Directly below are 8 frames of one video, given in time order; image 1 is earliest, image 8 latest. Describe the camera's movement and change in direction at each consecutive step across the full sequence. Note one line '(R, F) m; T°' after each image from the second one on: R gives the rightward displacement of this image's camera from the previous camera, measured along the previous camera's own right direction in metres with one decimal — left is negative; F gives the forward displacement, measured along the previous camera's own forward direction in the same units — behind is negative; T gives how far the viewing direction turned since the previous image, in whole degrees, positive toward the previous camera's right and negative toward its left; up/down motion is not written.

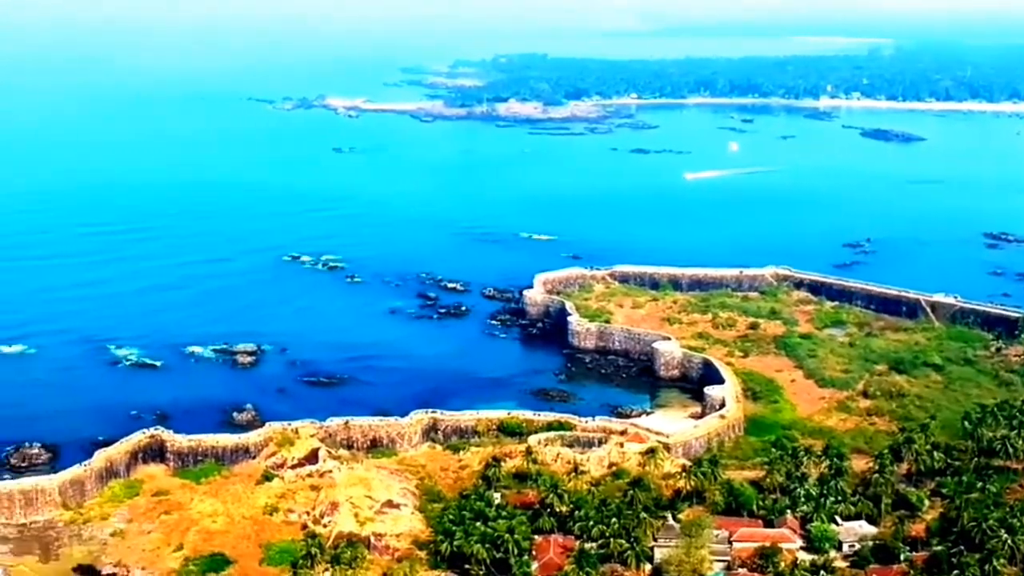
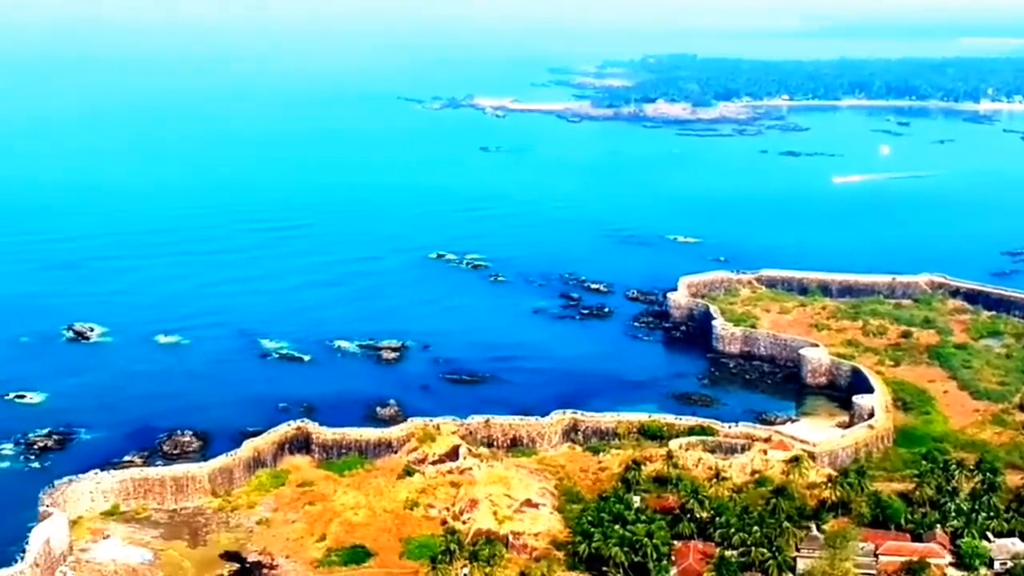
(0.0, +0.2) m; -6°
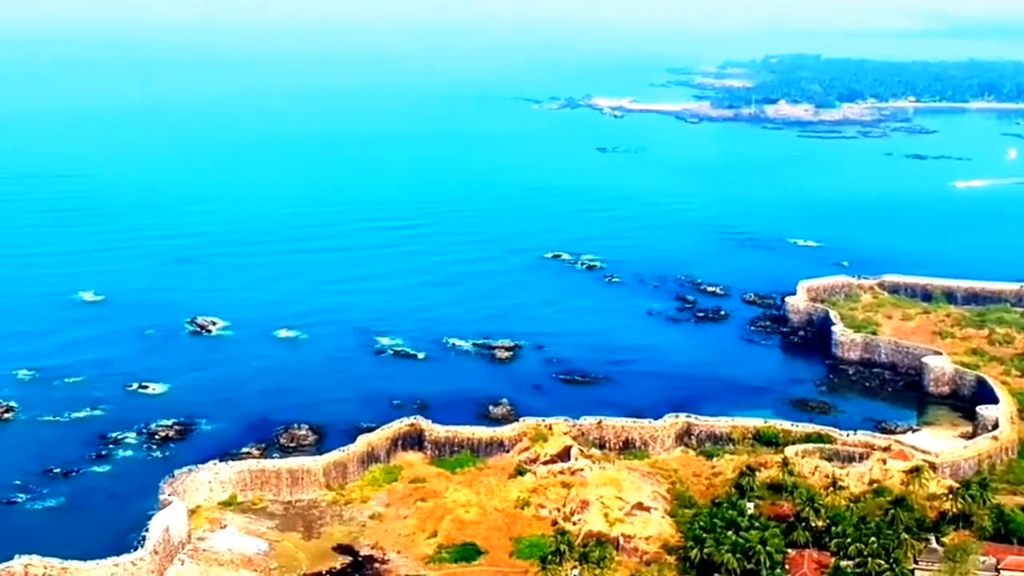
(+0.2, +0.2) m; -5°
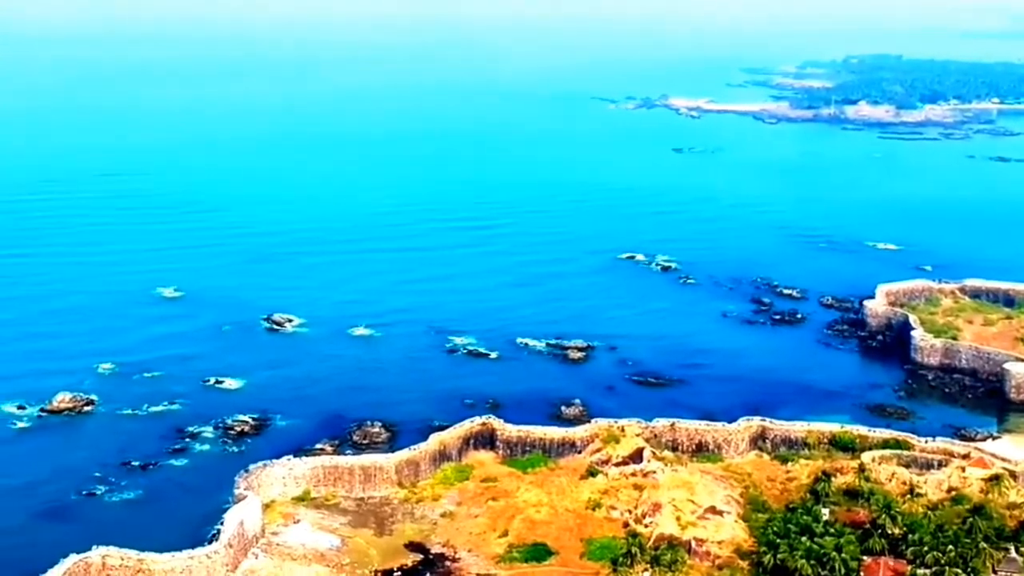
(+0.4, +0.1) m; -3°
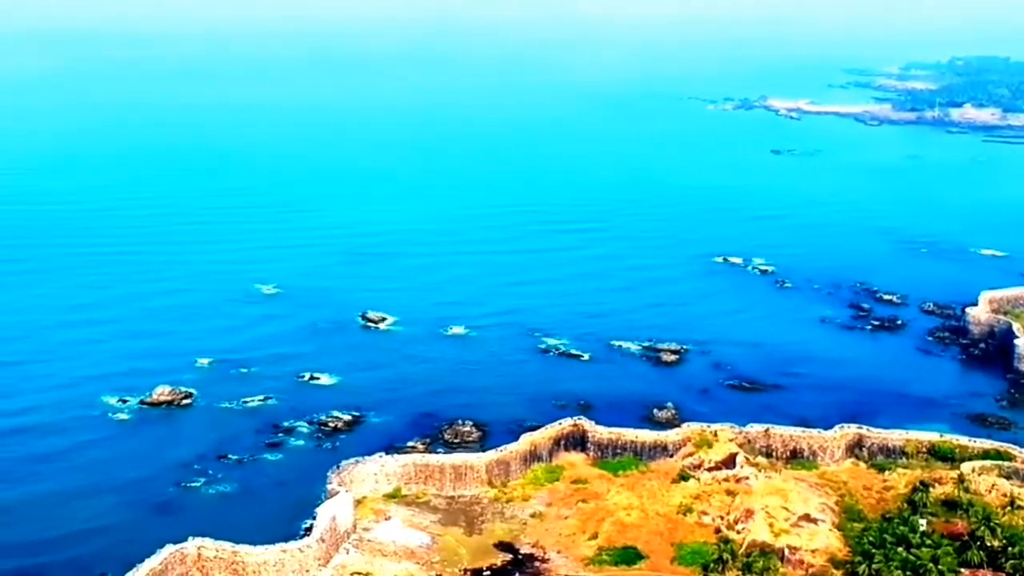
(+0.2, +0.1) m; -4°
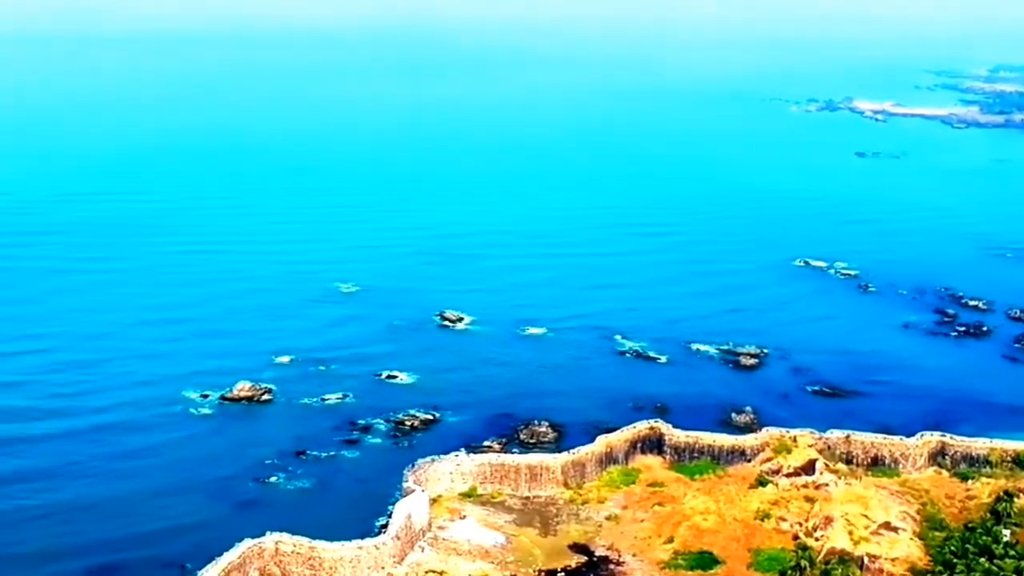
(+0.1, +0.1) m; -3°
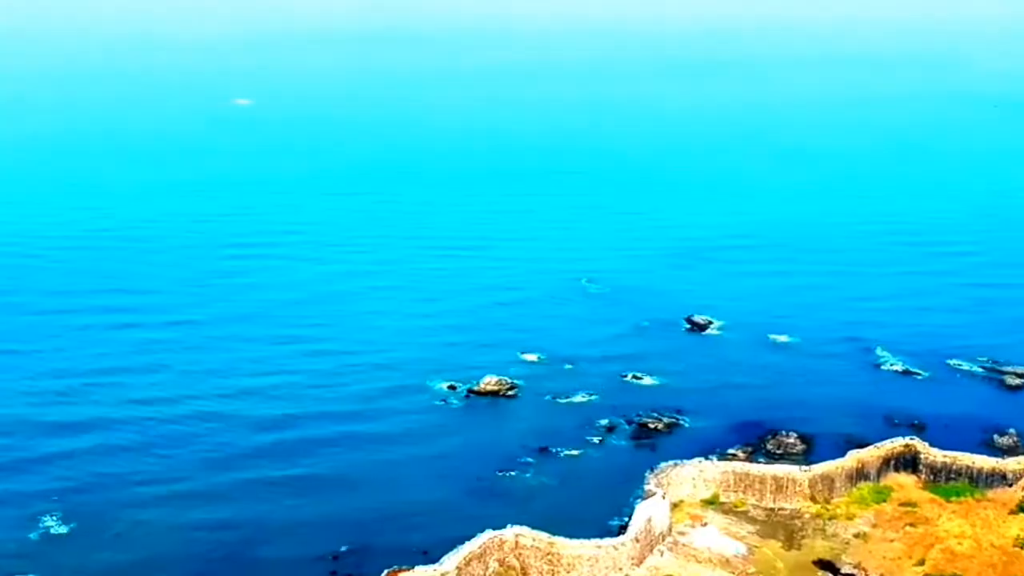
(+1.9, +0.1) m; -12°
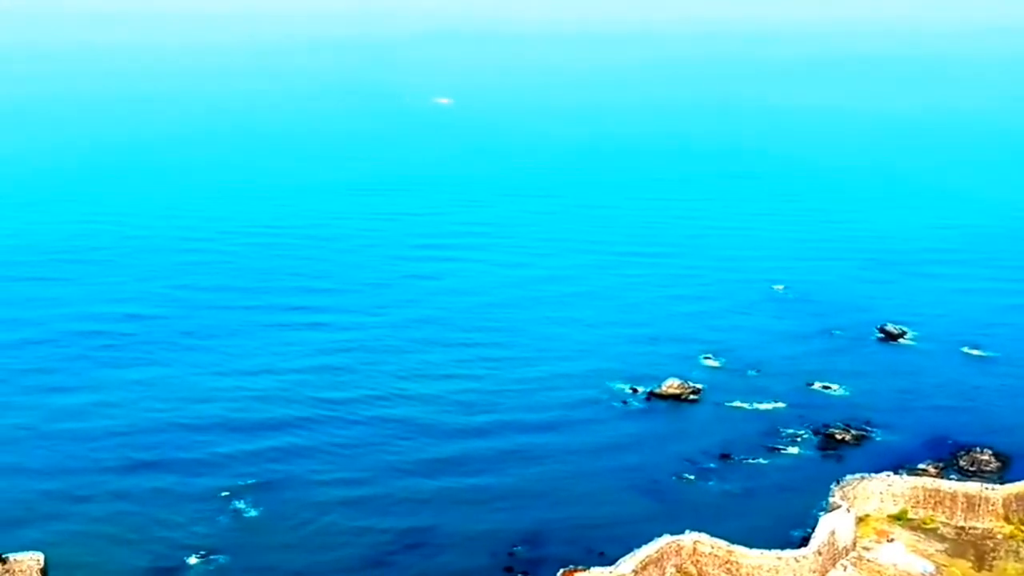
(-1.8, +0.6) m; -6°
